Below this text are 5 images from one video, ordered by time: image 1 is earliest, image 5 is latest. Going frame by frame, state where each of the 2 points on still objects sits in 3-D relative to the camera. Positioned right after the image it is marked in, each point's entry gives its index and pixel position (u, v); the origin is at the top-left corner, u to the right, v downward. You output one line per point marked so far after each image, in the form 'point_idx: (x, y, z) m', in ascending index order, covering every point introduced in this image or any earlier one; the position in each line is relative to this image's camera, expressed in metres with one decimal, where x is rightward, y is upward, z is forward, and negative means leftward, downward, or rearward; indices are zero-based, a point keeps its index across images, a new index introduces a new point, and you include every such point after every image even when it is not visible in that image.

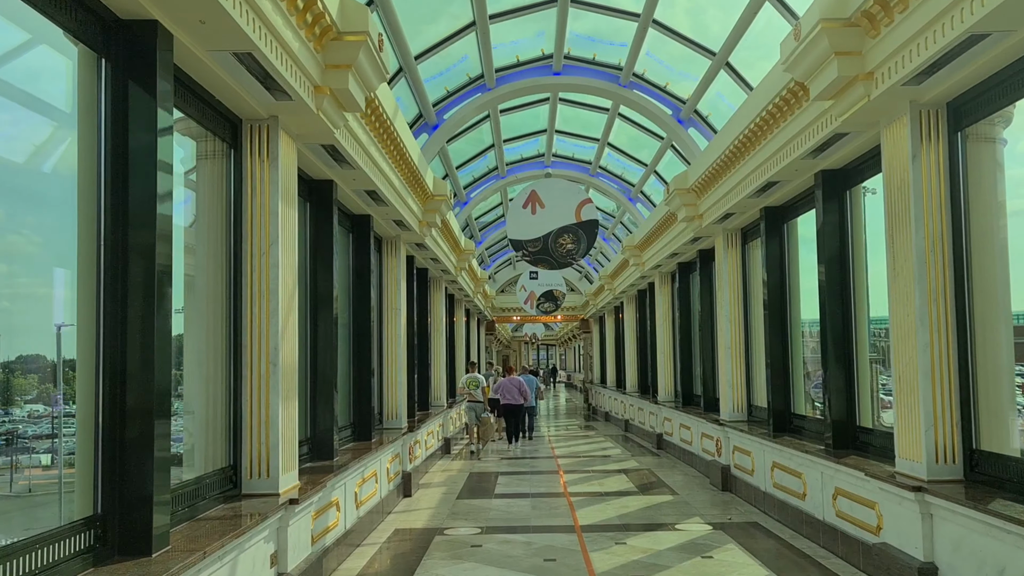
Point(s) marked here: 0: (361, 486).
0: (-1.1, -1.5, +6.8) m
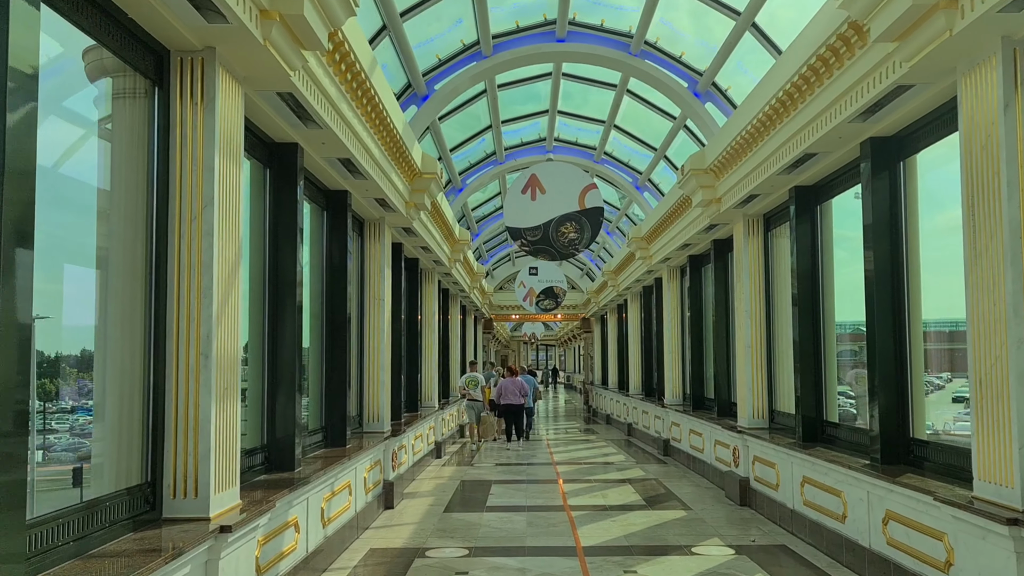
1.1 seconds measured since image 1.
0: (-1.2, -1.4, +5.9) m
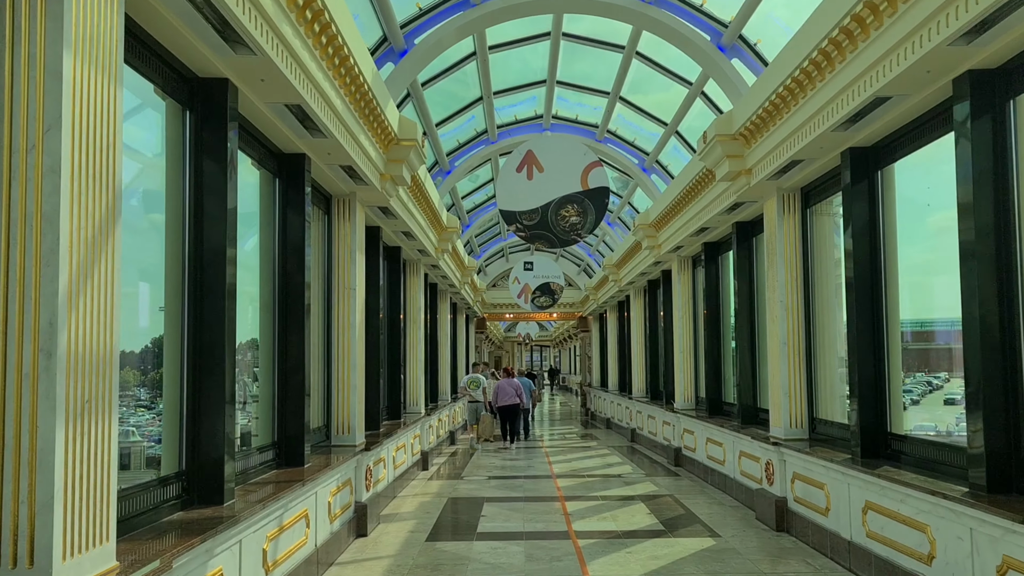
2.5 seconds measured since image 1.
0: (-1.2, -1.3, +4.6) m
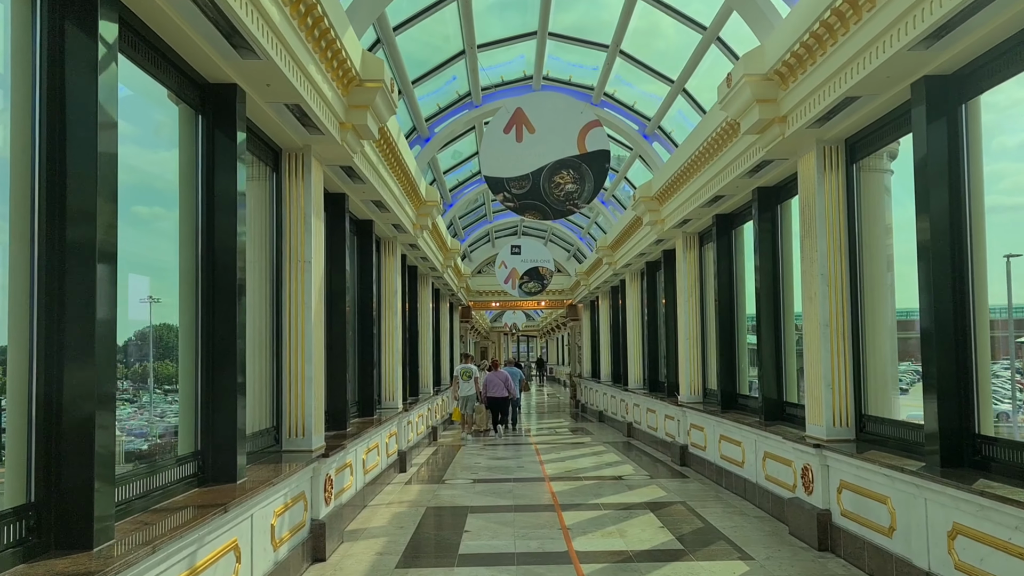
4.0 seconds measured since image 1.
0: (-1.2, -1.1, +3.5) m
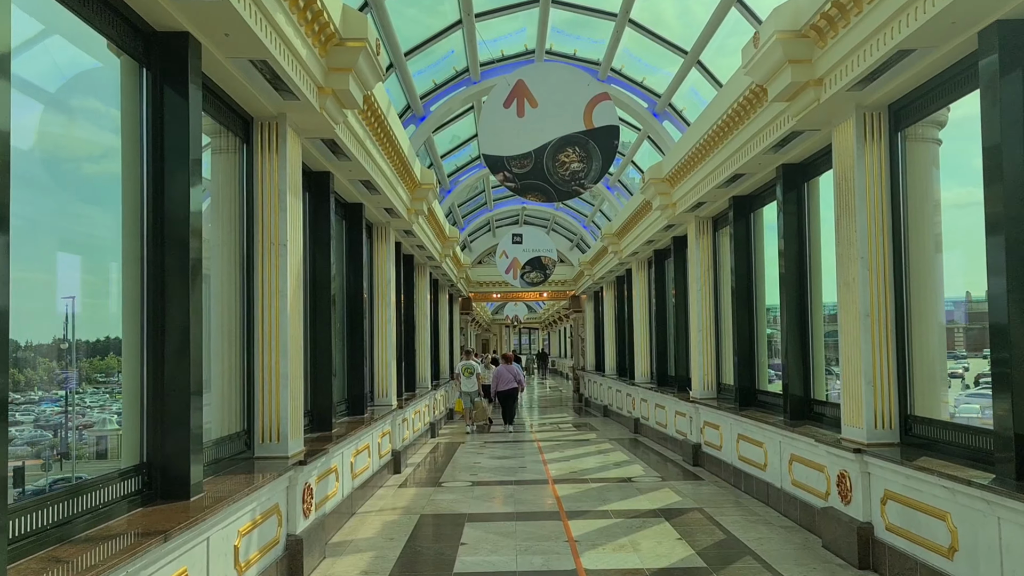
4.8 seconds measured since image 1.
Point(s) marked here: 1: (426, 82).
0: (-1.2, -1.1, +2.8) m
1: (-0.9, +2.2, +9.8) m
